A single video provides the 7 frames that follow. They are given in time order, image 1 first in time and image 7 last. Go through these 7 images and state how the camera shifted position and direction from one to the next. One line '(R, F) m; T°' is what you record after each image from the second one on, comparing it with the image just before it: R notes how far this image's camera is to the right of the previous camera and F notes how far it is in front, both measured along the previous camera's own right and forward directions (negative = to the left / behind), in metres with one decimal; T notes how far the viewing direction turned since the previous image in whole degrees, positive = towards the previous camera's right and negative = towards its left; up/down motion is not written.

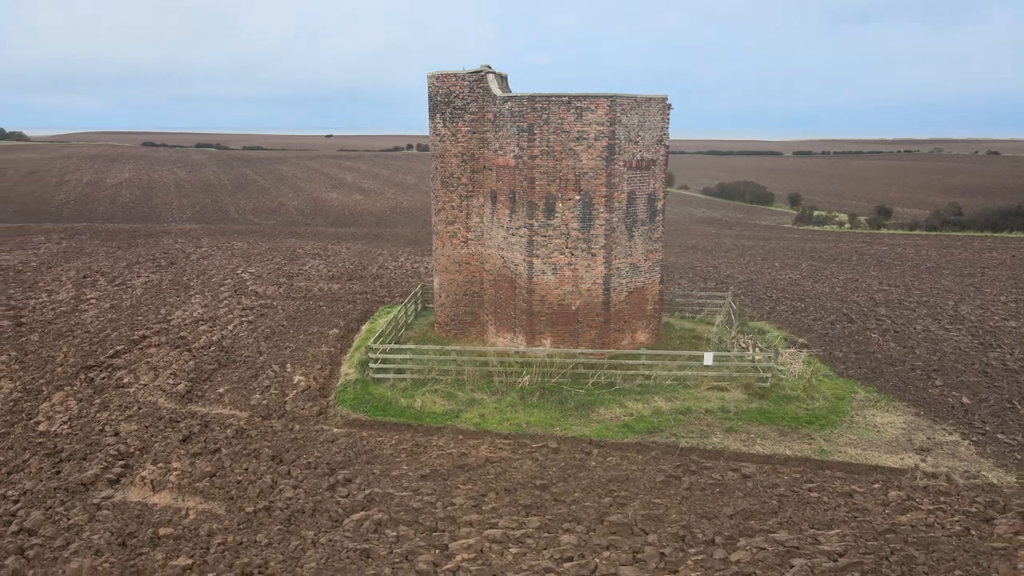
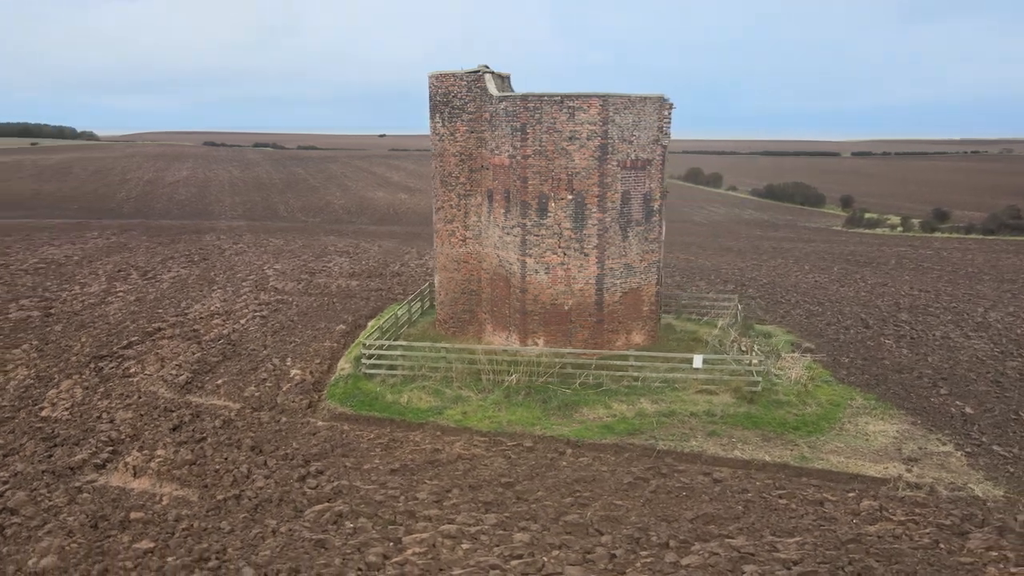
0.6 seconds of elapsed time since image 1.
(+1.2, 0.0) m; -4°
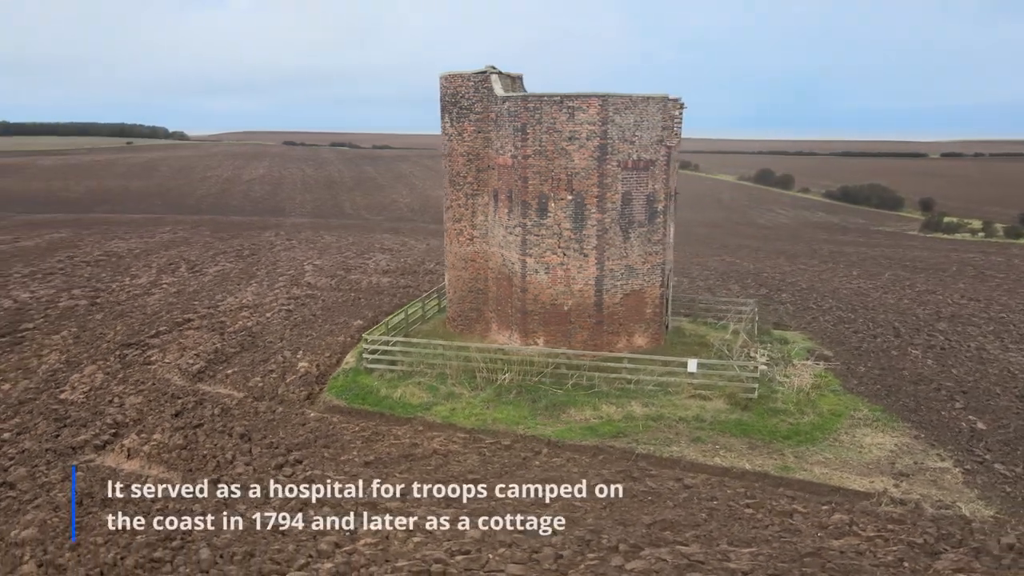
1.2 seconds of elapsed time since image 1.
(+1.5, 0.0) m; -5°
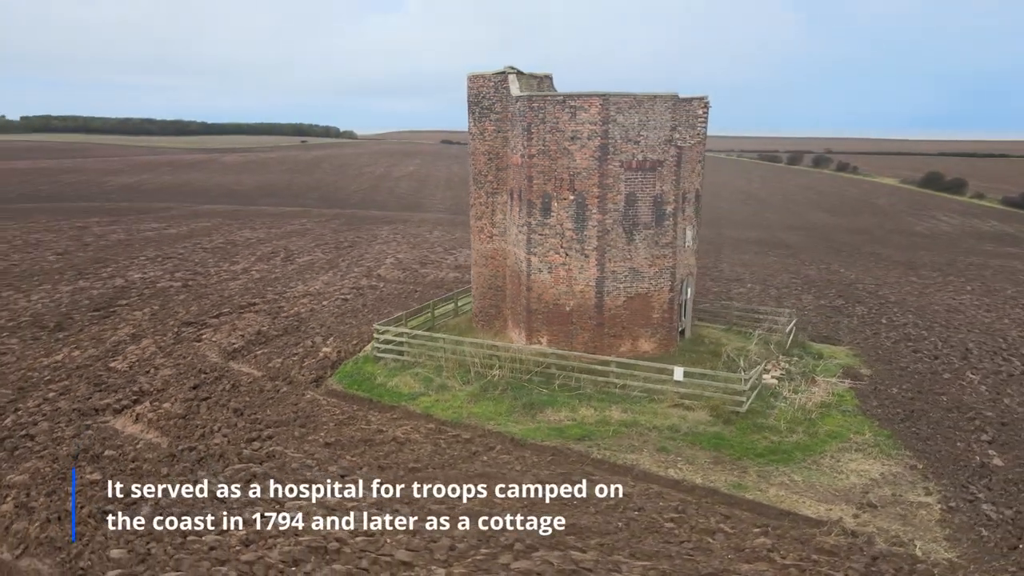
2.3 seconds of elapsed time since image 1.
(+3.1, +0.1) m; -11°
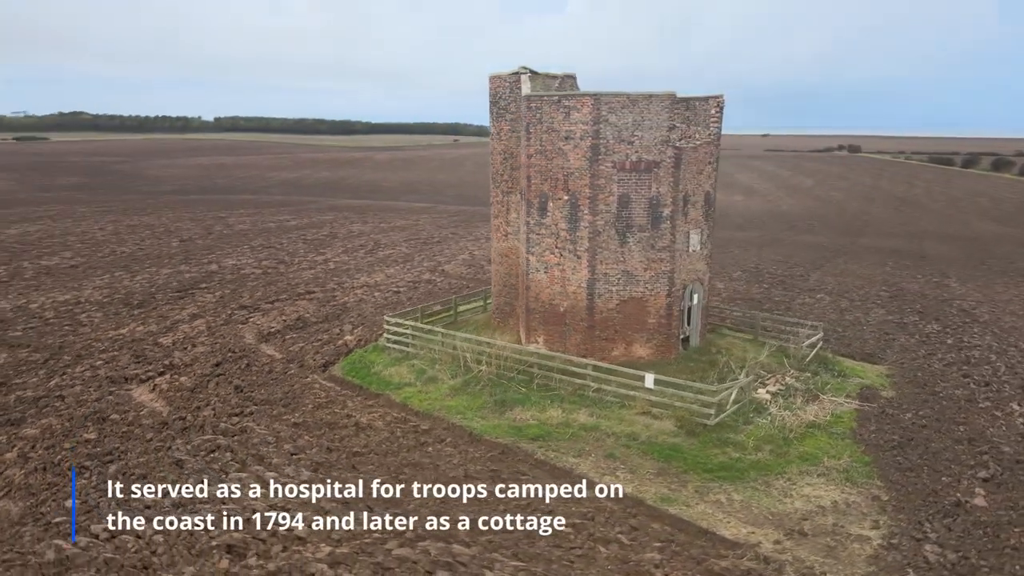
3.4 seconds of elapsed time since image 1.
(+3.2, +0.1) m; -11°
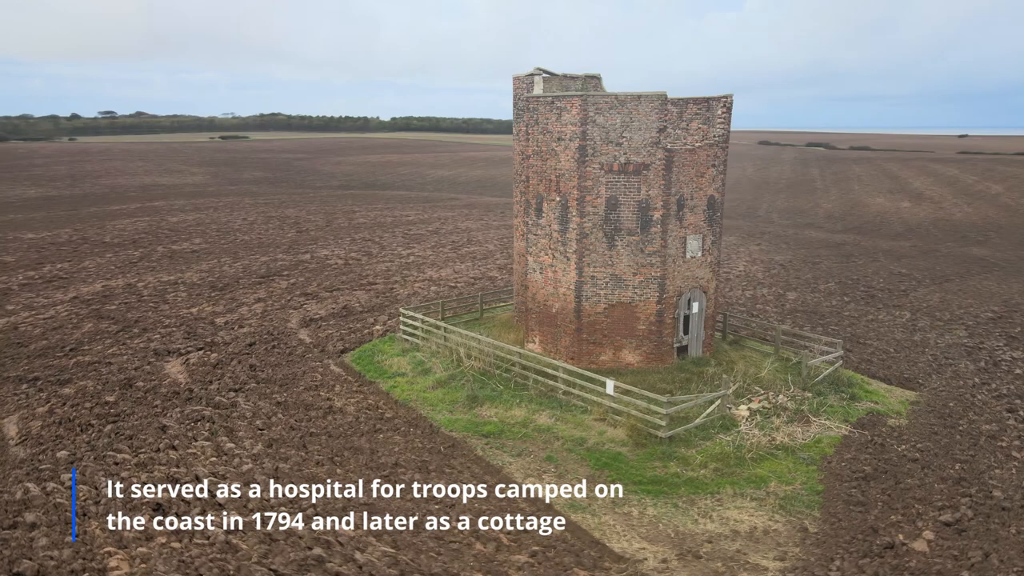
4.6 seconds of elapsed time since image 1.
(+3.5, +0.2) m; -12°
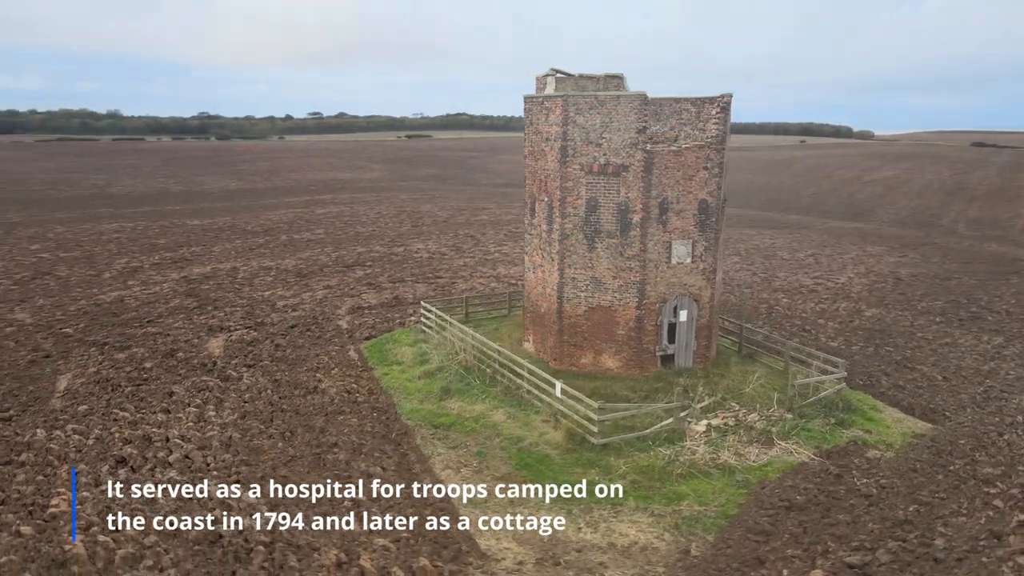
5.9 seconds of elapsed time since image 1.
(+3.8, +0.2) m; -13°
